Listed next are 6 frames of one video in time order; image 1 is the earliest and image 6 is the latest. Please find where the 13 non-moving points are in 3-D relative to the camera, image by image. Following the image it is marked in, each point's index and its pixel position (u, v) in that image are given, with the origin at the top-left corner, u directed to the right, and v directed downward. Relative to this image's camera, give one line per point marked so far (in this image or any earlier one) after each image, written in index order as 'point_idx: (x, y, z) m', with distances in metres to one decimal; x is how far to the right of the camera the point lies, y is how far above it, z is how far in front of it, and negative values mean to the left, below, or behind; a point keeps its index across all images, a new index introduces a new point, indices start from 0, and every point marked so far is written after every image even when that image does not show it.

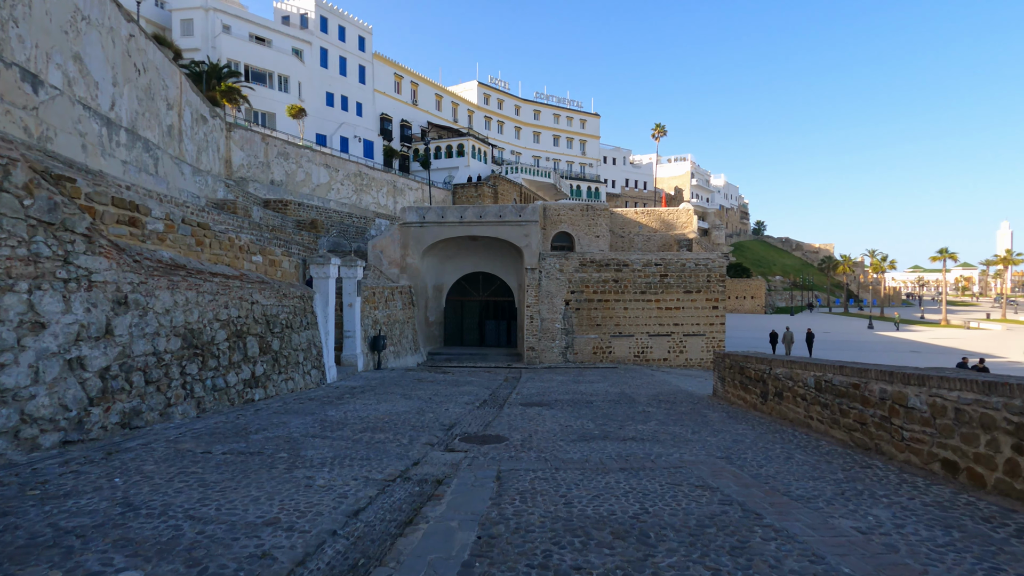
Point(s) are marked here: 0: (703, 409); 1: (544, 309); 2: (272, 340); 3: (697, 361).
0: (+2.7, -1.7, +7.5) m
1: (+1.1, -0.7, +18.3) m
2: (-3.7, -0.8, +8.3) m
3: (+6.3, -2.5, +18.5) m
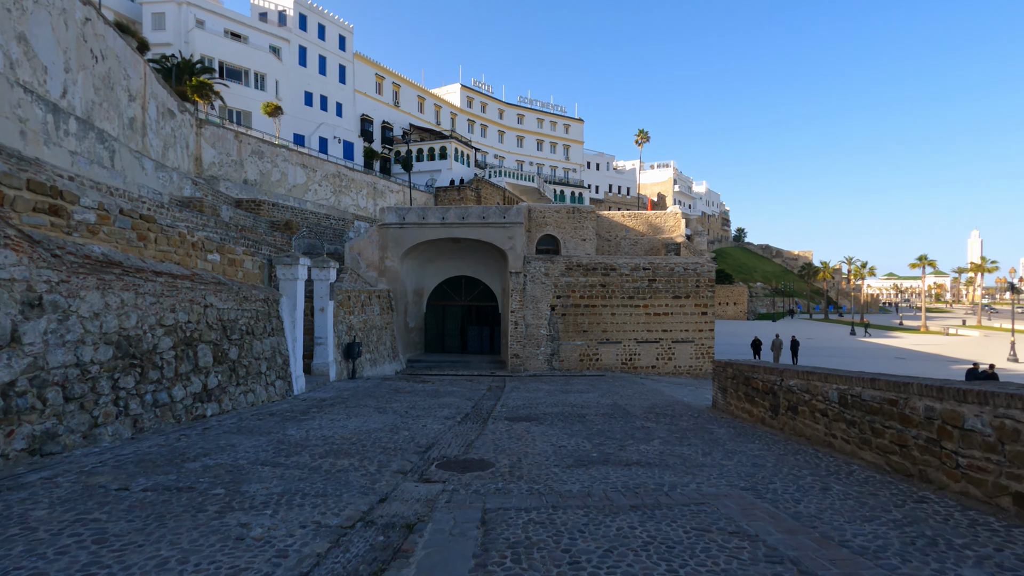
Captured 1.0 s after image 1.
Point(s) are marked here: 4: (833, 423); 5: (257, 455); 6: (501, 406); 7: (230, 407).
0: (+2.5, -1.7, +6.8) m
1: (+0.6, -0.9, +17.5) m
2: (-4.0, -0.8, +7.5) m
3: (+5.8, -2.7, +18.0) m
4: (+3.1, -1.3, +5.2) m
5: (-2.3, -1.5, +4.7) m
6: (-0.2, -2.0, +9.1) m
7: (-3.8, -1.6, +7.3) m
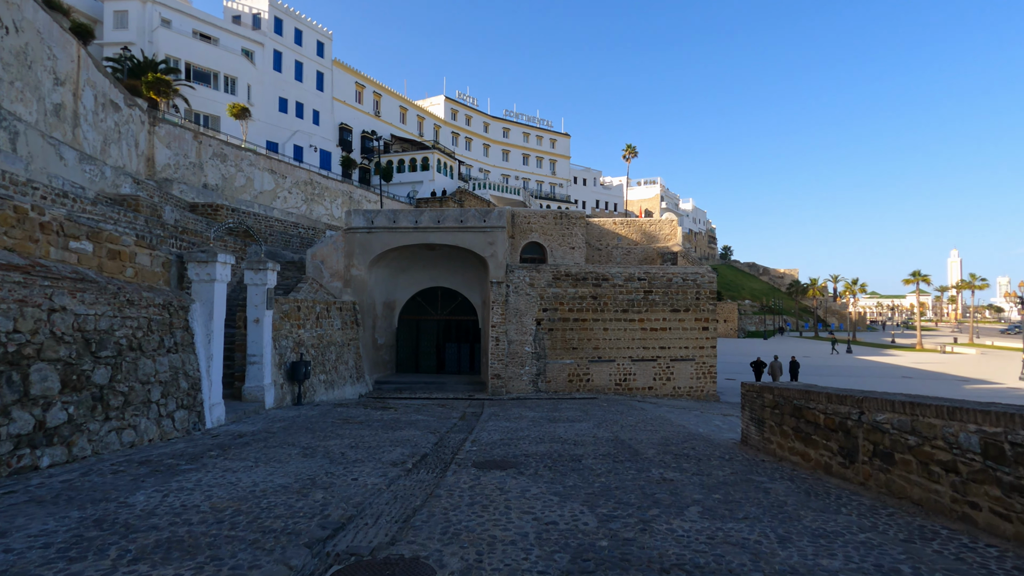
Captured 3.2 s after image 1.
0: (+2.2, -1.7, +4.9) m
1: (0.0, -1.2, +15.6) m
2: (-4.3, -0.8, +5.4) m
3: (+5.2, -3.1, +16.1) m
4: (+2.9, -1.2, +3.4) m
5: (-2.5, -1.4, +2.7) m
6: (-0.5, -2.1, +7.1) m
7: (-4.1, -1.6, +5.2) m
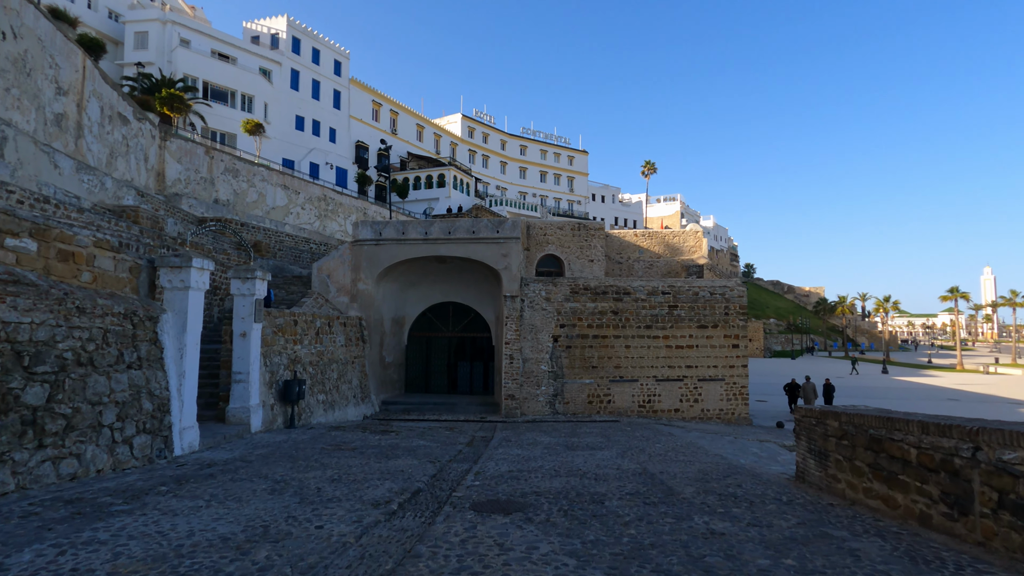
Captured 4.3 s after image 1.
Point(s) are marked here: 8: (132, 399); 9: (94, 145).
0: (+2.2, -1.7, +3.8) m
1: (+0.4, -1.6, +14.6) m
2: (-4.2, -0.8, +4.6) m
3: (+5.6, -3.5, +14.8) m
4: (+2.9, -1.2, +2.3) m
5: (-2.5, -1.3, +1.8) m
6: (-0.4, -2.1, +6.1) m
7: (-4.1, -1.6, +4.4) m
8: (-4.1, -1.2, +5.8) m
9: (-12.1, +4.1, +15.5) m
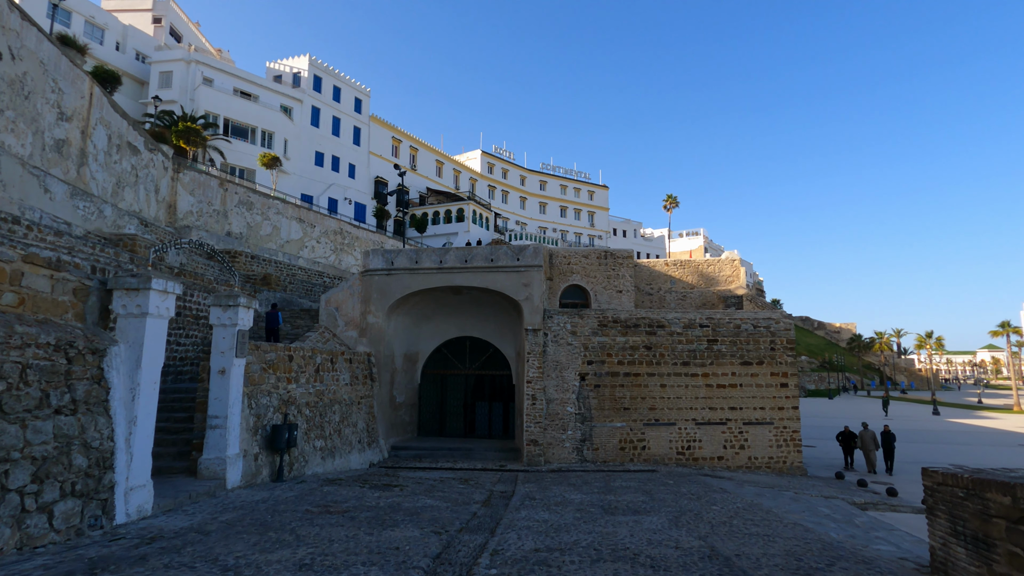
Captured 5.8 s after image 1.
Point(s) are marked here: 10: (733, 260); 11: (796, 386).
0: (+2.4, -1.7, +2.4) m
1: (+1.0, -2.4, +13.2) m
2: (-4.0, -1.0, +3.4) m
3: (+6.2, -4.2, +13.1) m
4: (+3.0, -1.1, +0.8) m
5: (-2.5, -1.2, +0.5) m
6: (-0.2, -2.4, +4.7) m
7: (-3.9, -1.7, +3.1) m
8: (-3.9, -1.4, +4.6) m
9: (-11.5, +3.2, +14.9) m
10: (+7.2, +0.9, +17.4) m
11: (+7.1, -2.4, +13.3) m
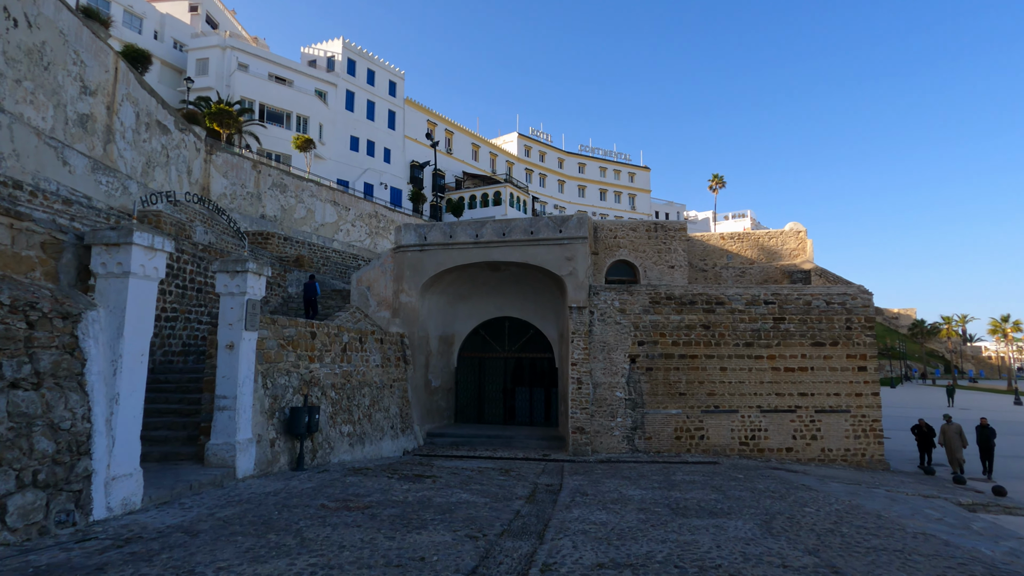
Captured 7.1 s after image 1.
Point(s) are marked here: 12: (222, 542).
0: (+2.6, -1.3, +1.1) m
1: (+1.9, -1.8, +12.0) m
2: (-3.7, -0.6, +2.6) m
3: (+7.2, -3.6, +11.6) m
4: (+3.1, -0.7, -0.5) m
5: (-2.4, -0.9, -0.4) m
6: (+0.2, -1.9, +3.6) m
7: (-3.6, -1.4, +2.3) m
8: (-3.5, -1.0, +3.8) m
9: (-10.5, +3.7, +14.5) m
10: (+8.4, +1.7, +15.7) m
11: (+8.1, -1.7, +11.7) m
12: (-2.1, -1.9, +4.0) m
